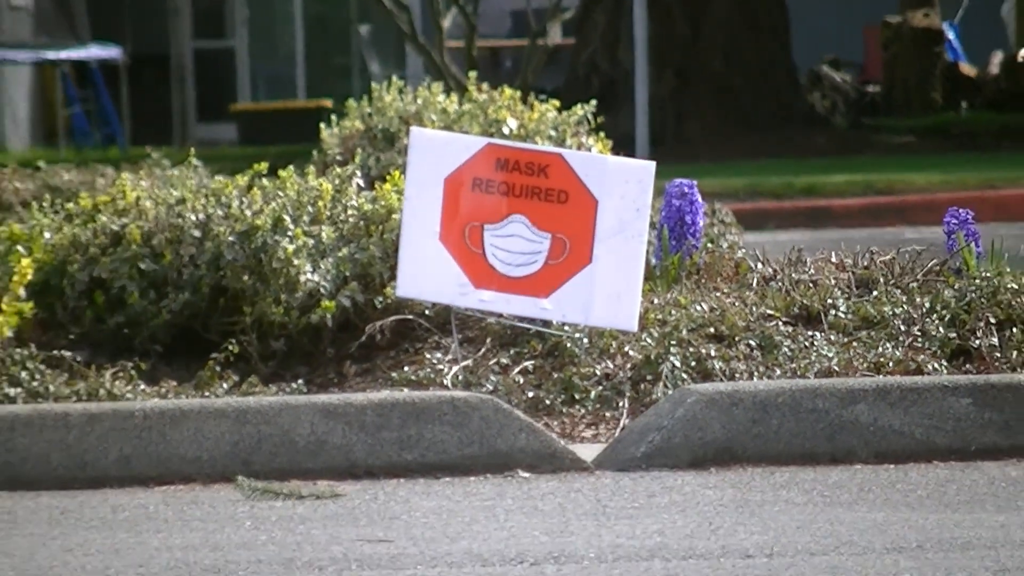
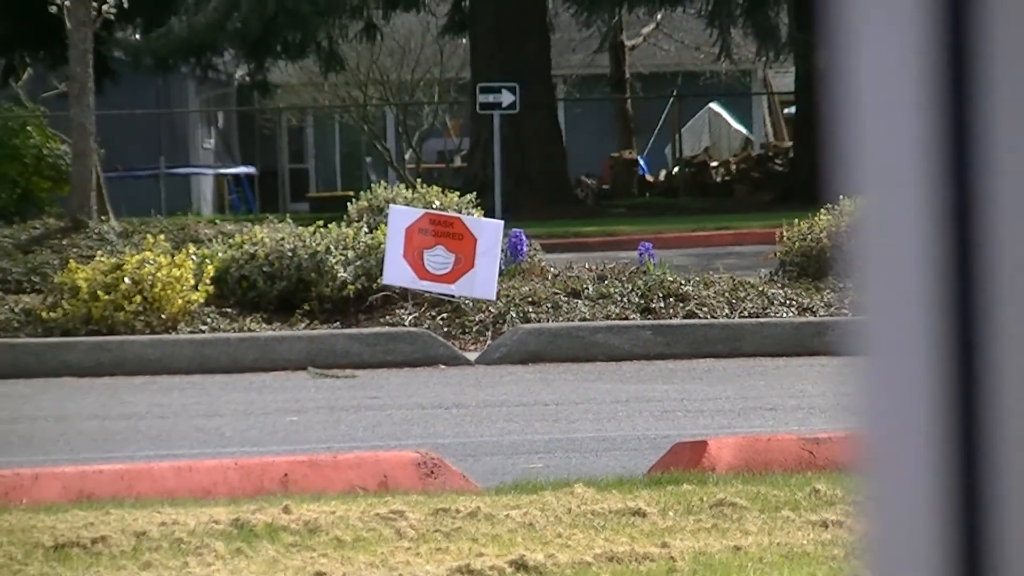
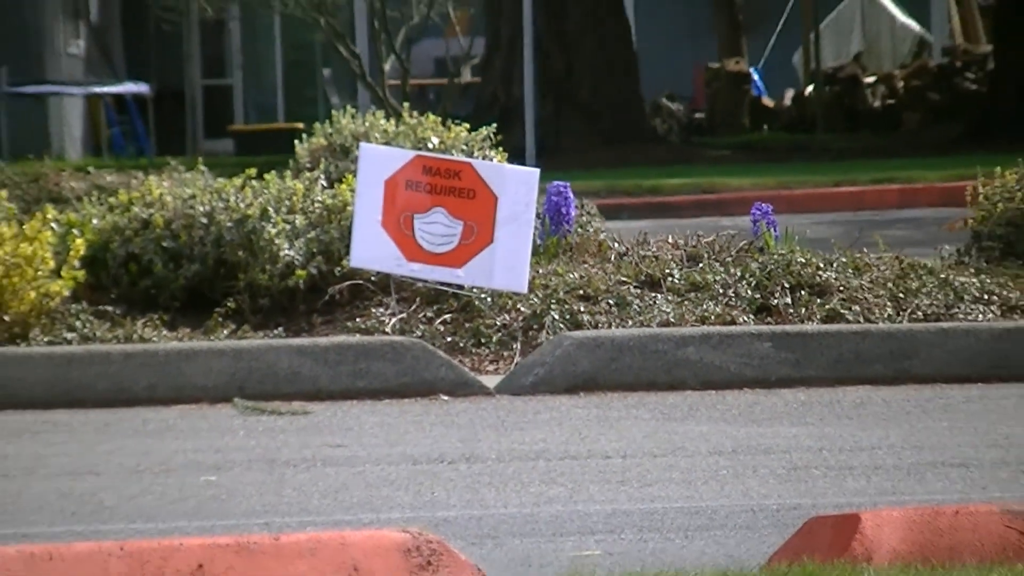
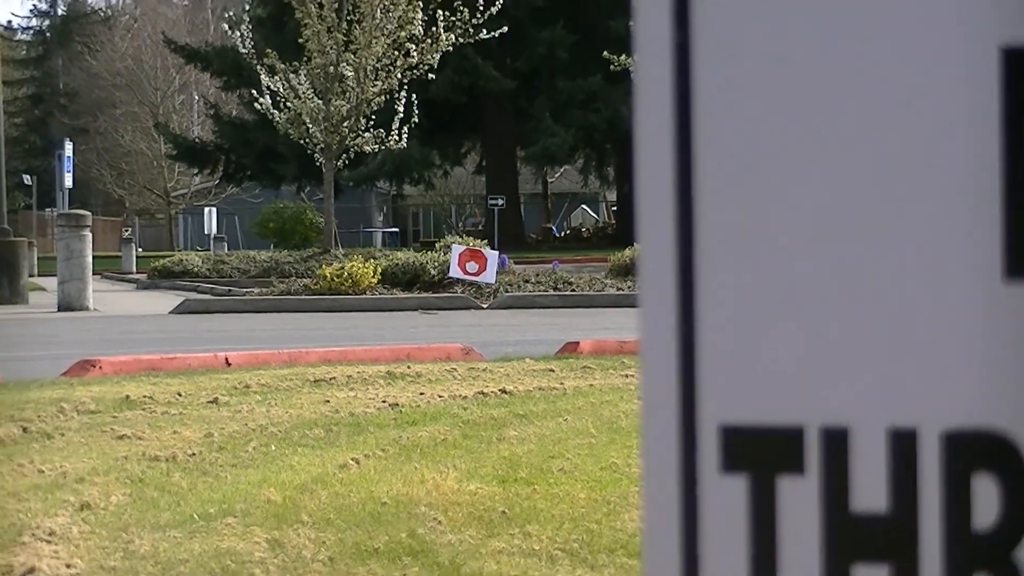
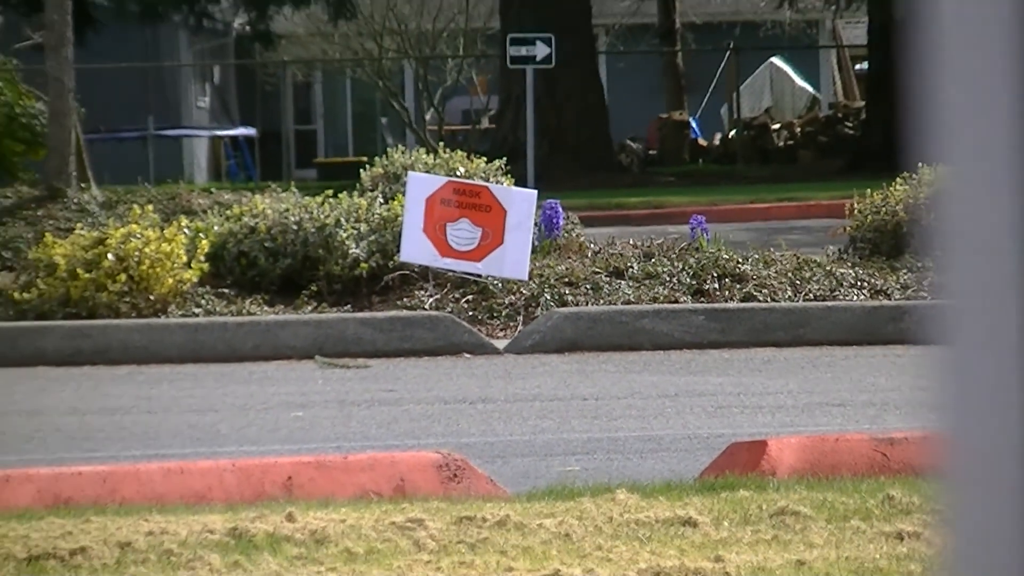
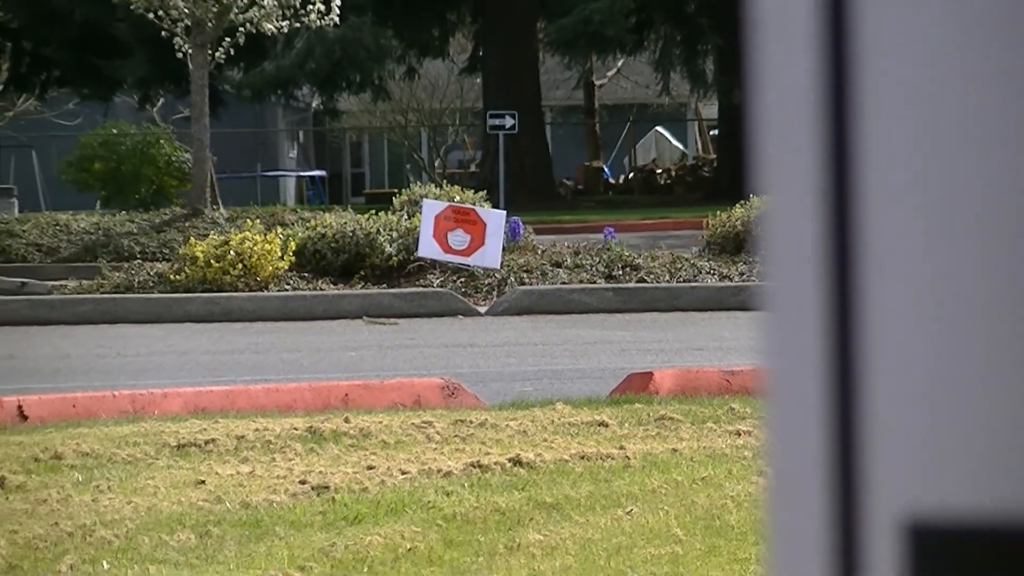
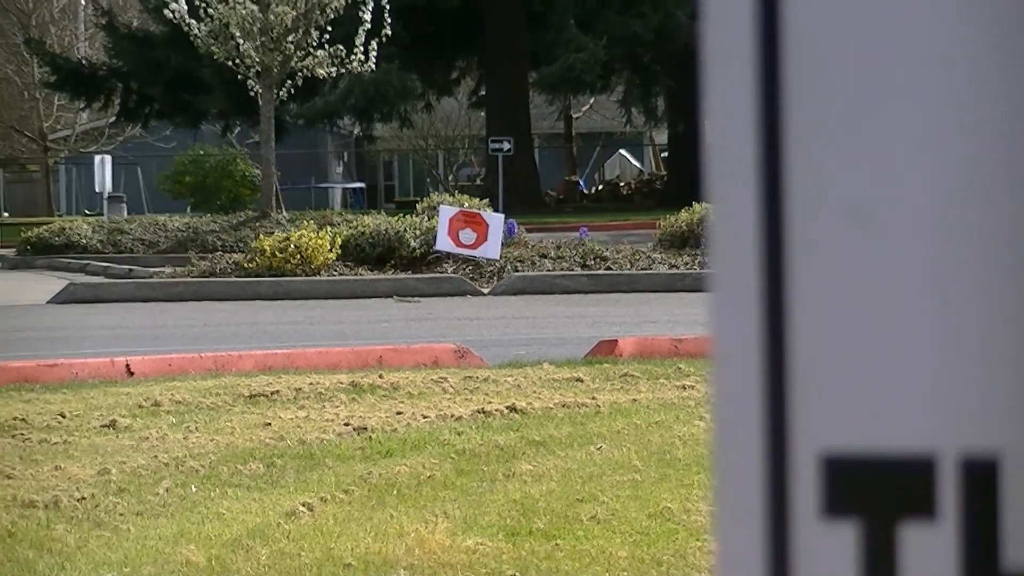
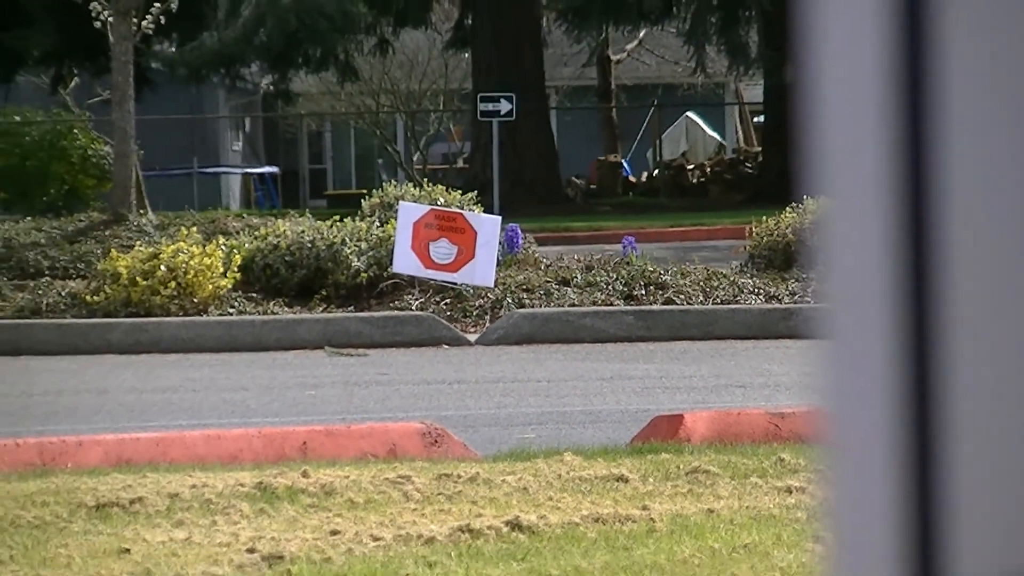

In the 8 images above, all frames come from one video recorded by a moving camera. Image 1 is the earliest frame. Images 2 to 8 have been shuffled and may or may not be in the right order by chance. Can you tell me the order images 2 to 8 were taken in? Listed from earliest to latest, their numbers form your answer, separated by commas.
3, 5, 2, 8, 6, 7, 4
